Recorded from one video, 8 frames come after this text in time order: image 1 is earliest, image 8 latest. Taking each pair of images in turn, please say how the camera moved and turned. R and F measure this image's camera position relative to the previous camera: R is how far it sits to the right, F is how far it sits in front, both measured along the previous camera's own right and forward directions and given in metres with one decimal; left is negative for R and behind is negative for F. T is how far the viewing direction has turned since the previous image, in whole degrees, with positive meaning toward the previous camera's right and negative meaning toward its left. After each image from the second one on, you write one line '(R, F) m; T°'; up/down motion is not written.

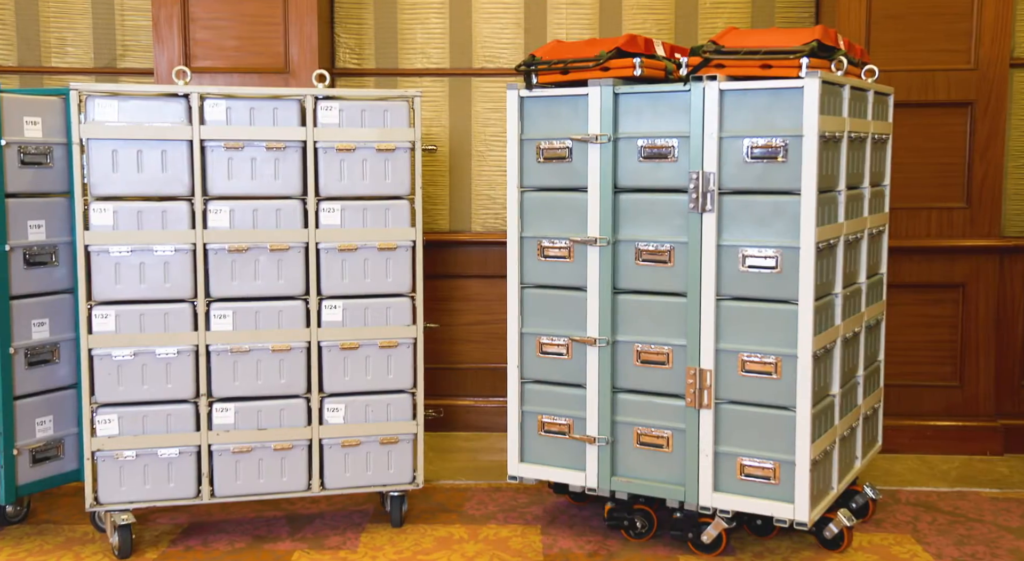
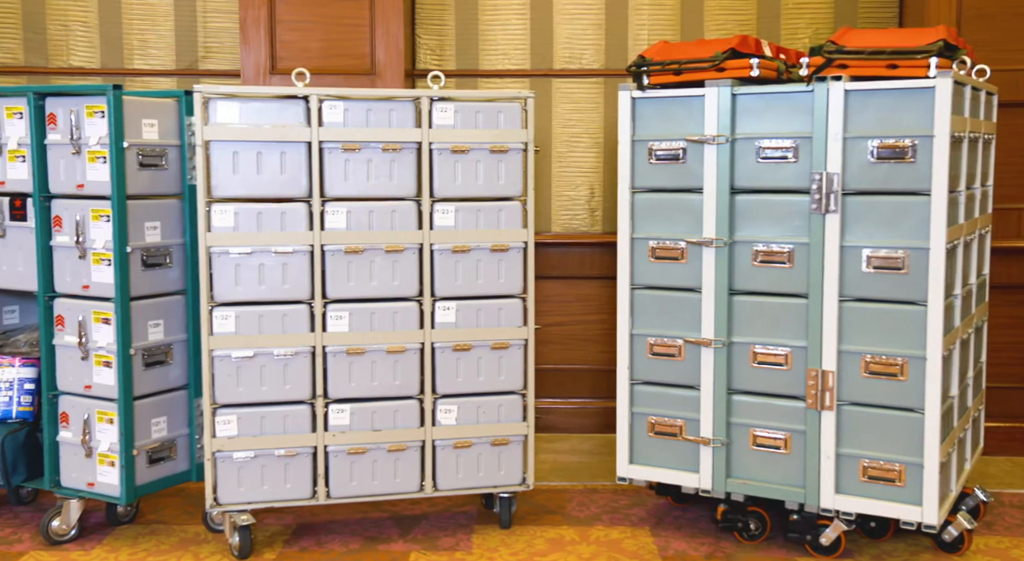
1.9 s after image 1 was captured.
(-0.4, 0.0) m; -1°
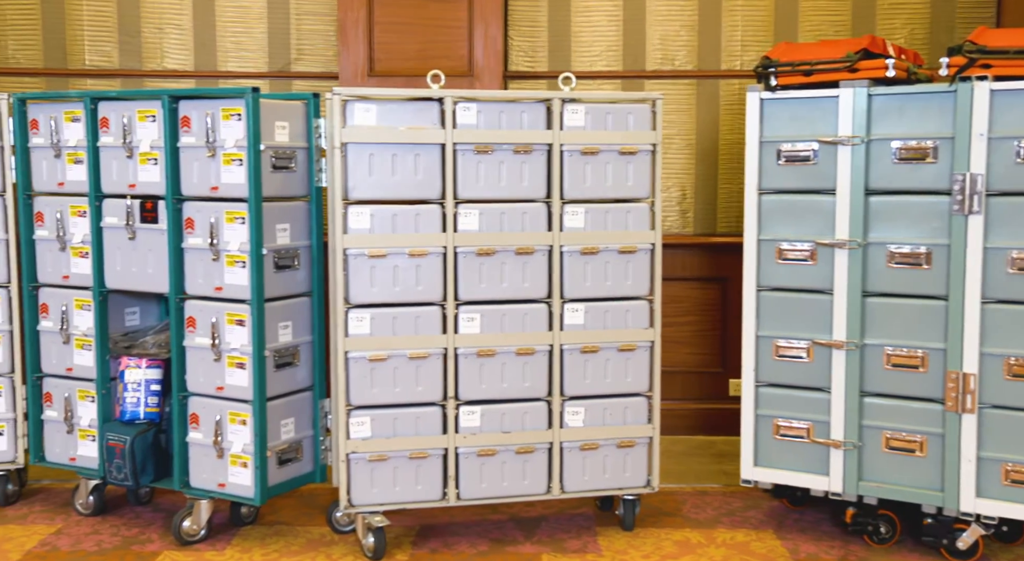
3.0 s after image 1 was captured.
(-0.5, 0.0) m; -1°
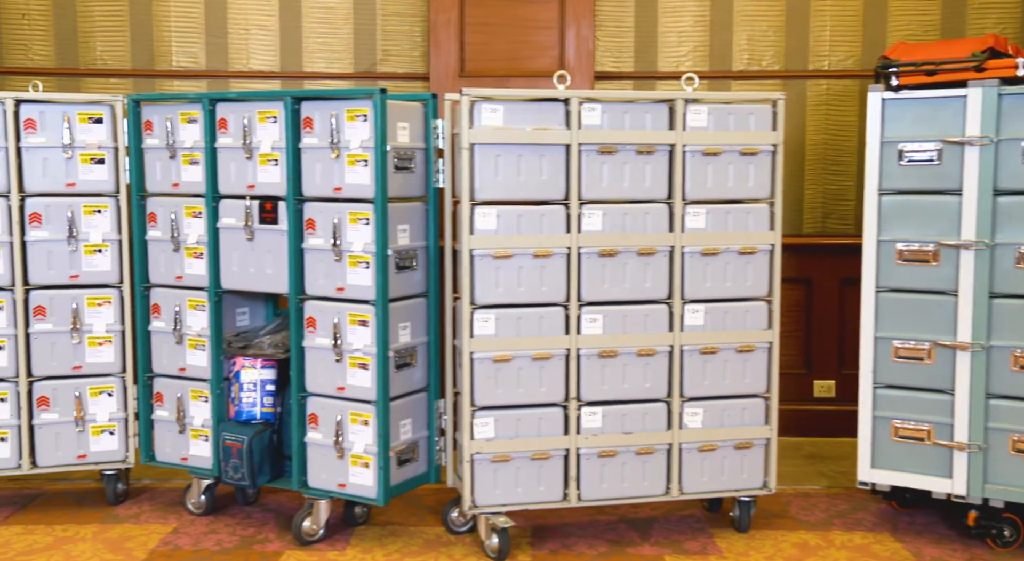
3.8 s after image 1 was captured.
(-0.4, 0.0) m; -1°
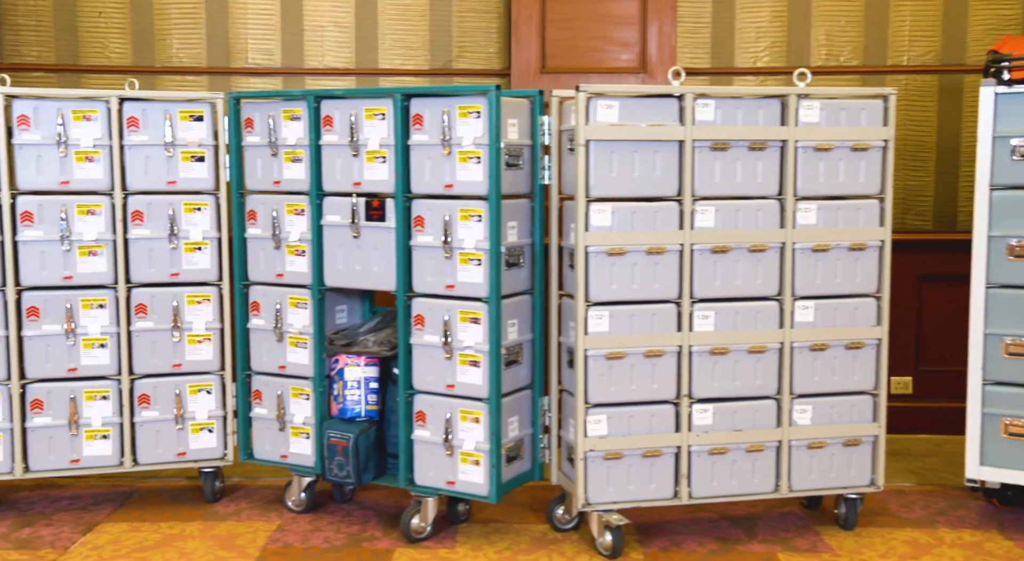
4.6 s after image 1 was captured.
(-0.4, 0.0) m; -1°
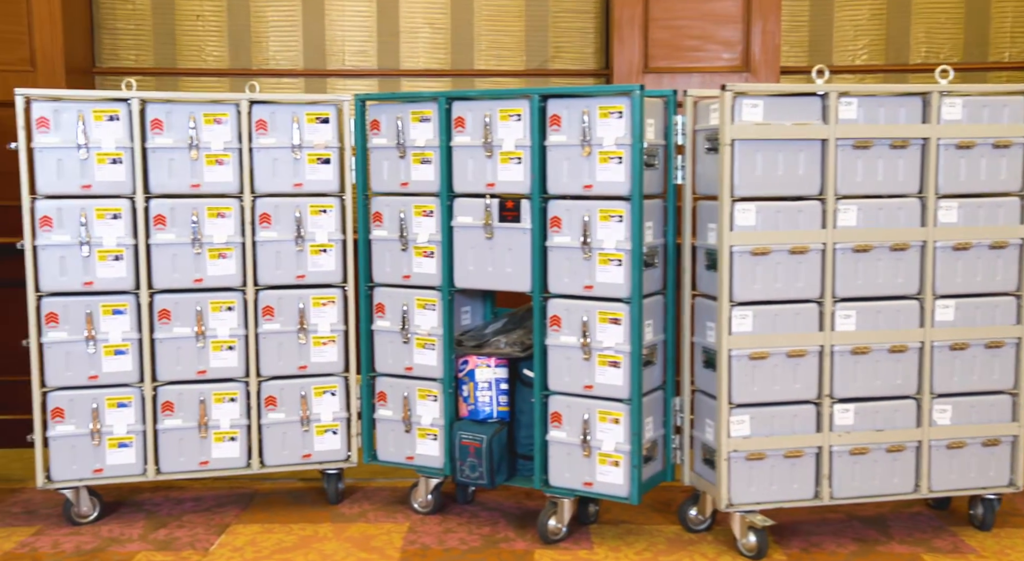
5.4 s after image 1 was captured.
(-0.5, 0.0) m; -1°
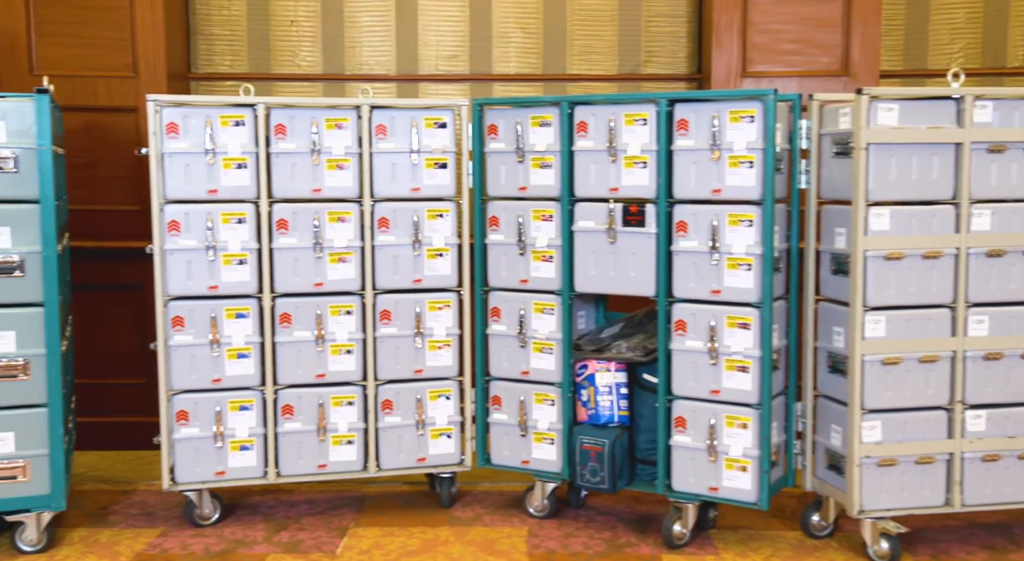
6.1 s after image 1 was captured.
(-0.4, 0.0) m; -1°
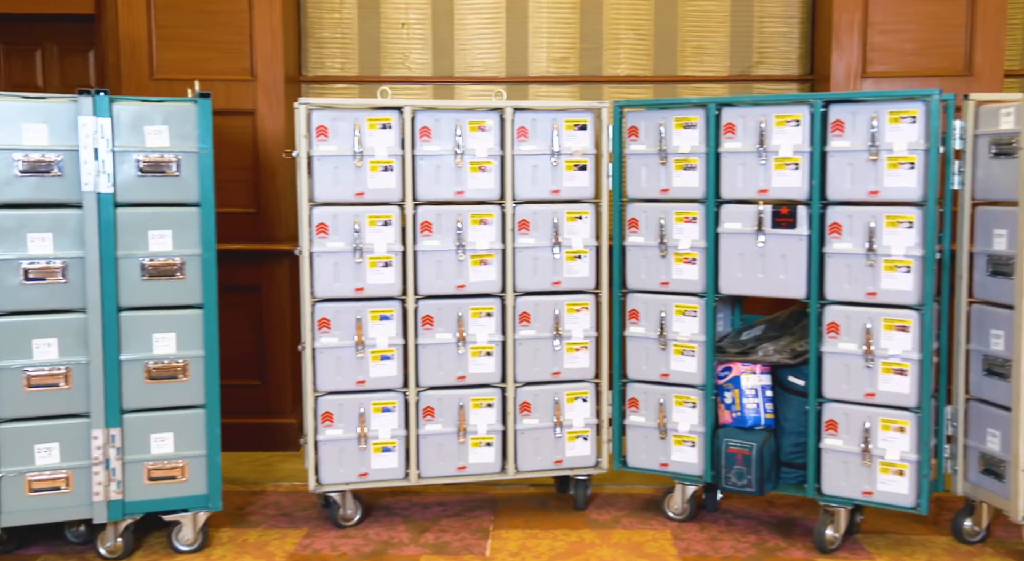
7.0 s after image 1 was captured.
(-0.5, 0.0) m; -2°
